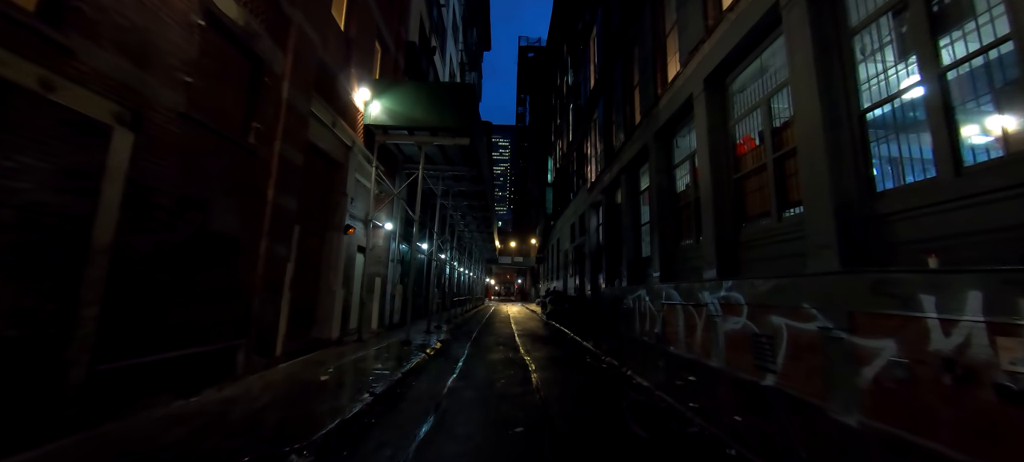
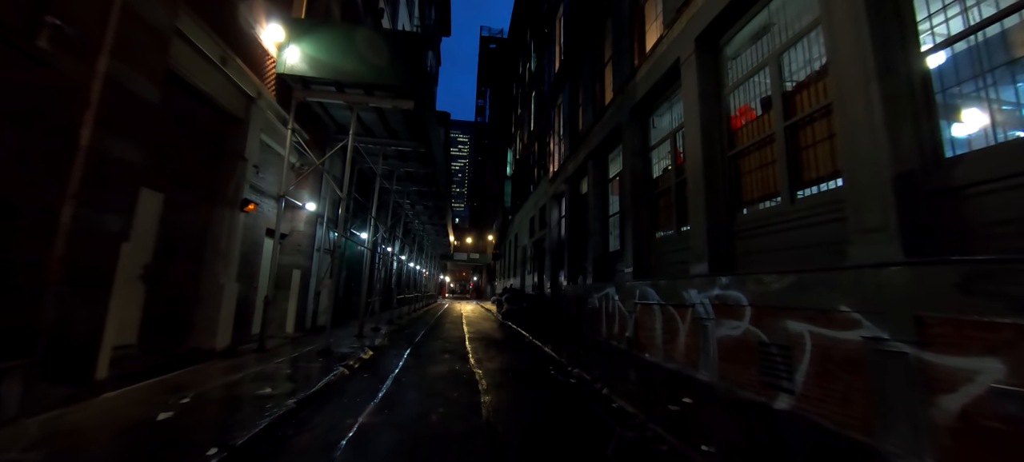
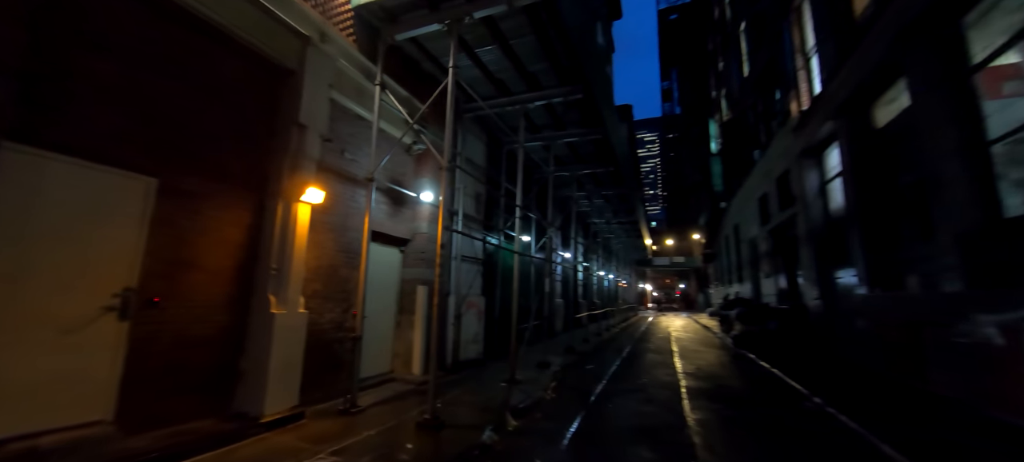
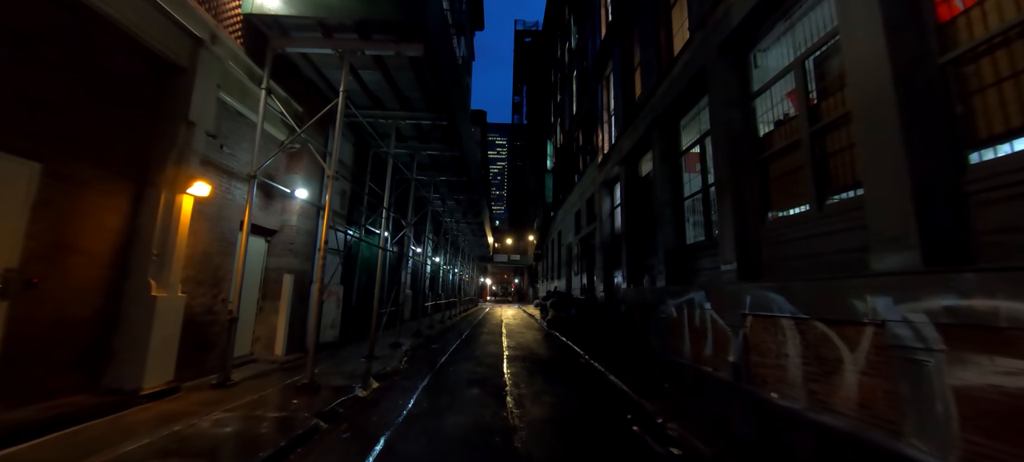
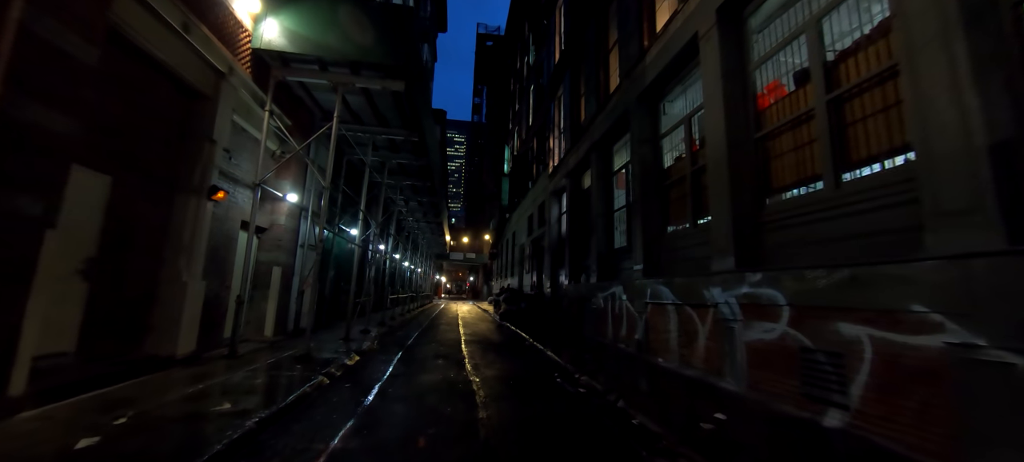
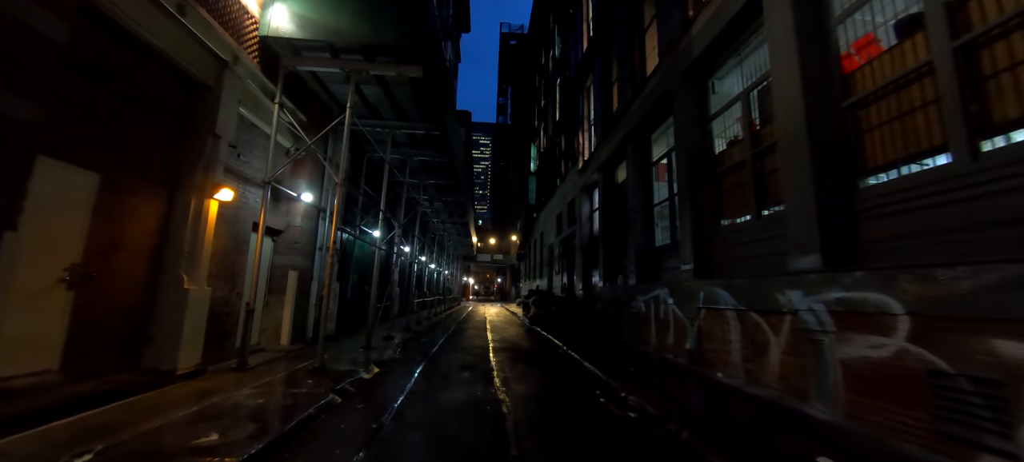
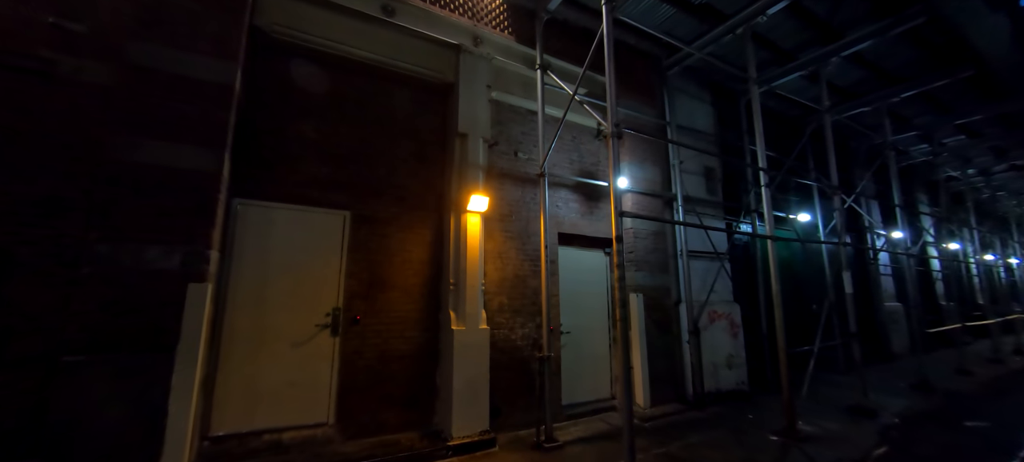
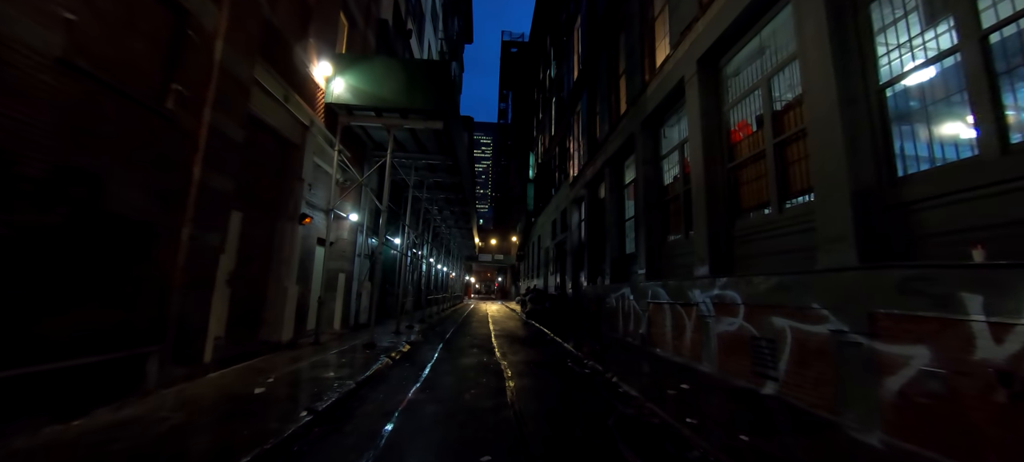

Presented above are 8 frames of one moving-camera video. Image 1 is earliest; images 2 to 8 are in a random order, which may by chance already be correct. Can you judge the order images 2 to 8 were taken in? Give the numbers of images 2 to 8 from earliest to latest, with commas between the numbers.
8, 2, 5, 6, 4, 3, 7
